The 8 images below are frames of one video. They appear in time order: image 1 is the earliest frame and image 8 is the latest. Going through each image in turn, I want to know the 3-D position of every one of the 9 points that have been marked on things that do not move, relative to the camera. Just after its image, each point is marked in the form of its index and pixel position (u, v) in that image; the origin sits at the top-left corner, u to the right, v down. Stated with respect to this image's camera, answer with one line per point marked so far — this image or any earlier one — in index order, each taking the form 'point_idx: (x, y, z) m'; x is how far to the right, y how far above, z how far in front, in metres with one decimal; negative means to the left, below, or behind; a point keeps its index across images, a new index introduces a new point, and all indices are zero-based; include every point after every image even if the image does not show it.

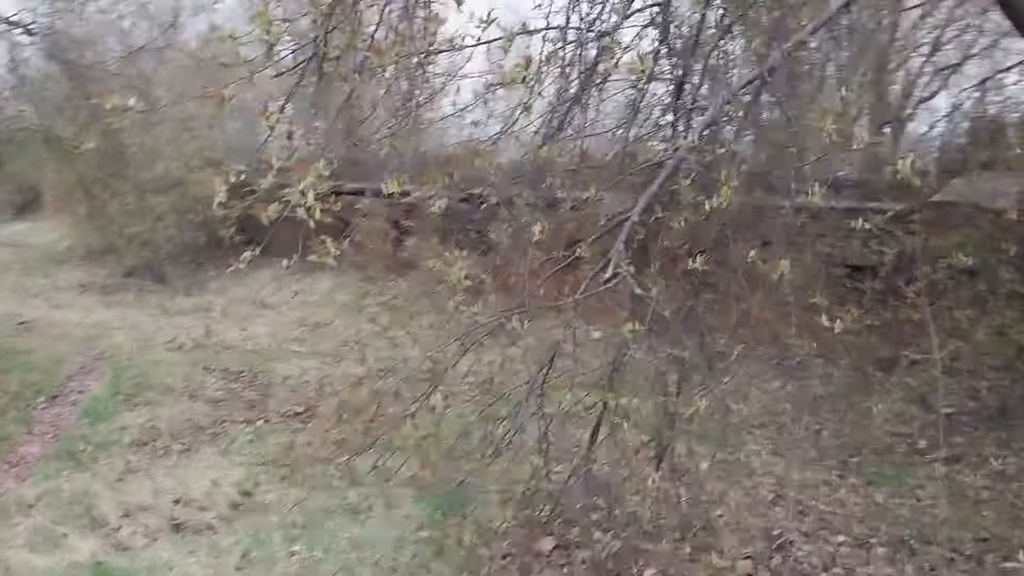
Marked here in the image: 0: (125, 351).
0: (-3.7, -0.6, +7.4) m
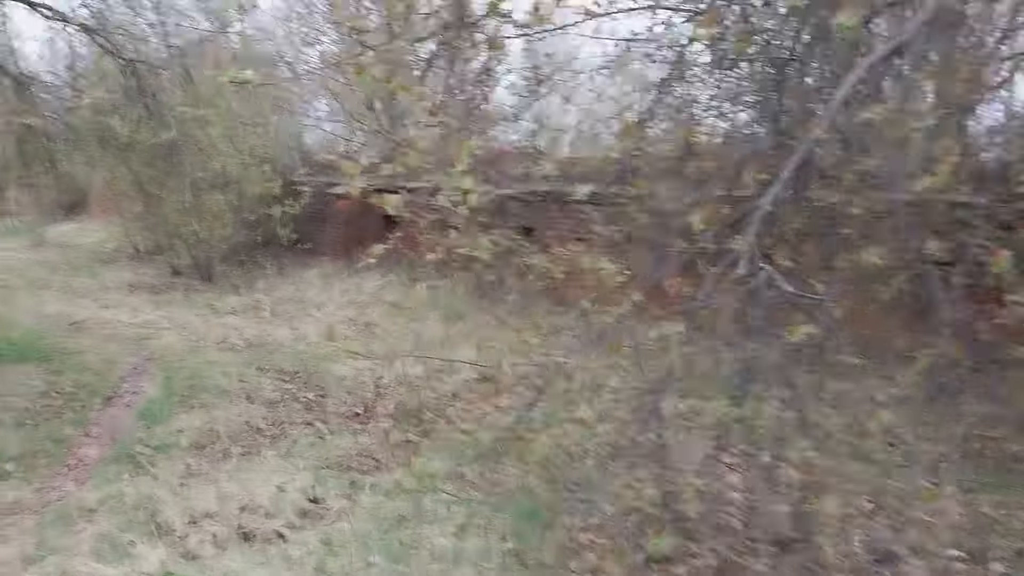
0: (-3.2, -0.6, +7.4) m
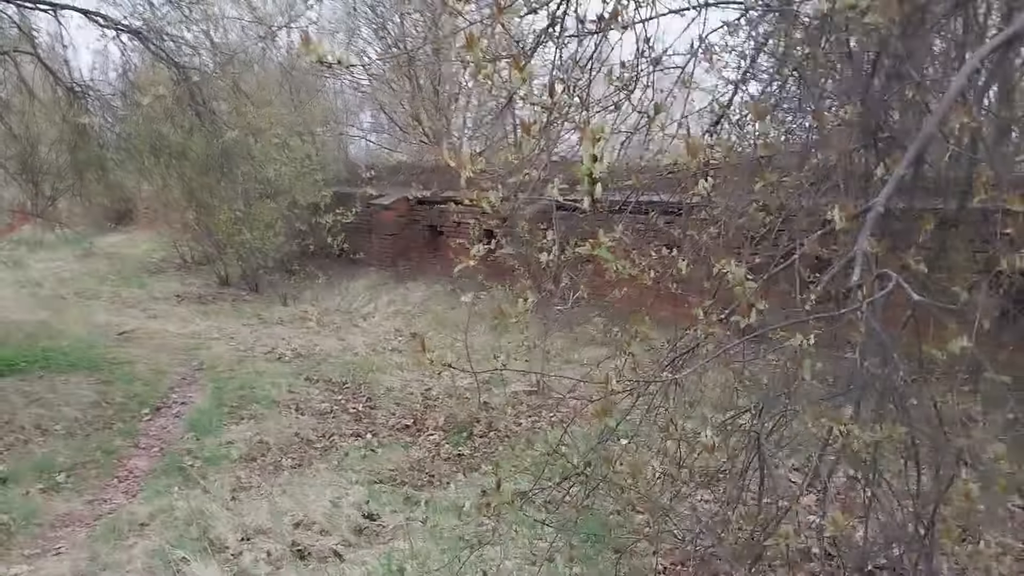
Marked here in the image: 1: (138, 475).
0: (-2.7, -0.7, +7.4) m
1: (-2.2, -1.1, +4.6) m
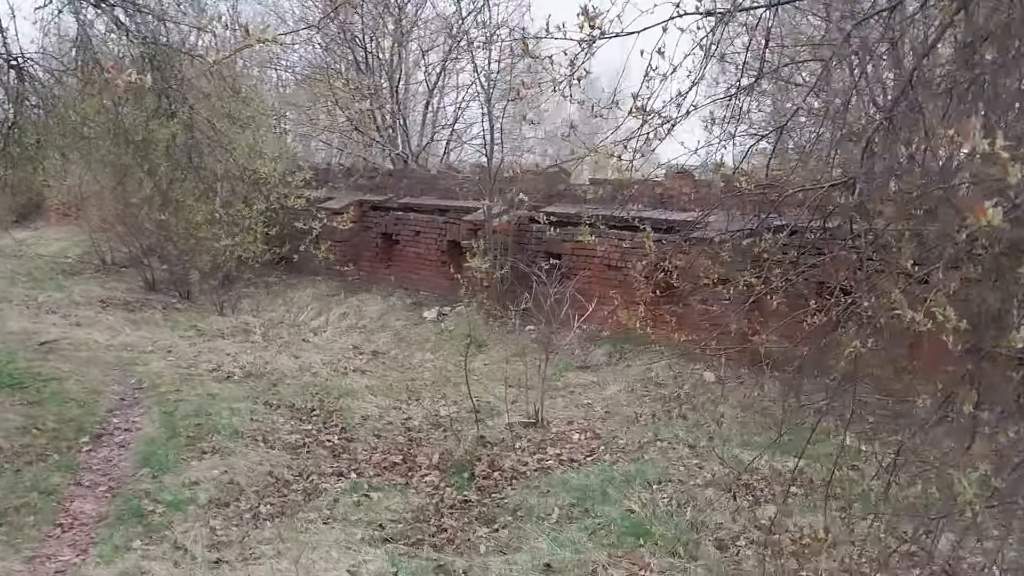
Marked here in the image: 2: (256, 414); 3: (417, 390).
0: (-2.9, -0.8, +6.6) m
1: (-2.1, -1.1, +3.8) m
2: (-1.8, -0.9, +5.5) m
3: (-0.8, -0.8, +6.4) m
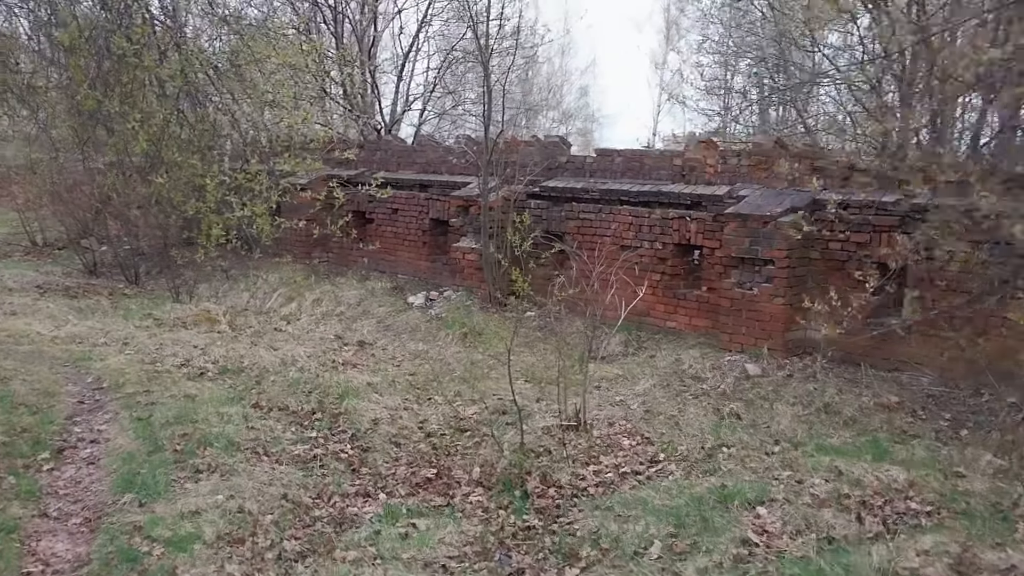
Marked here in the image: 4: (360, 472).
0: (-2.8, -0.7, +5.7) m
1: (-1.7, -1.1, +3.1) m
2: (-1.6, -0.8, +4.7) m
3: (-0.6, -0.7, +5.6) m
4: (-0.8, -1.0, +4.1) m
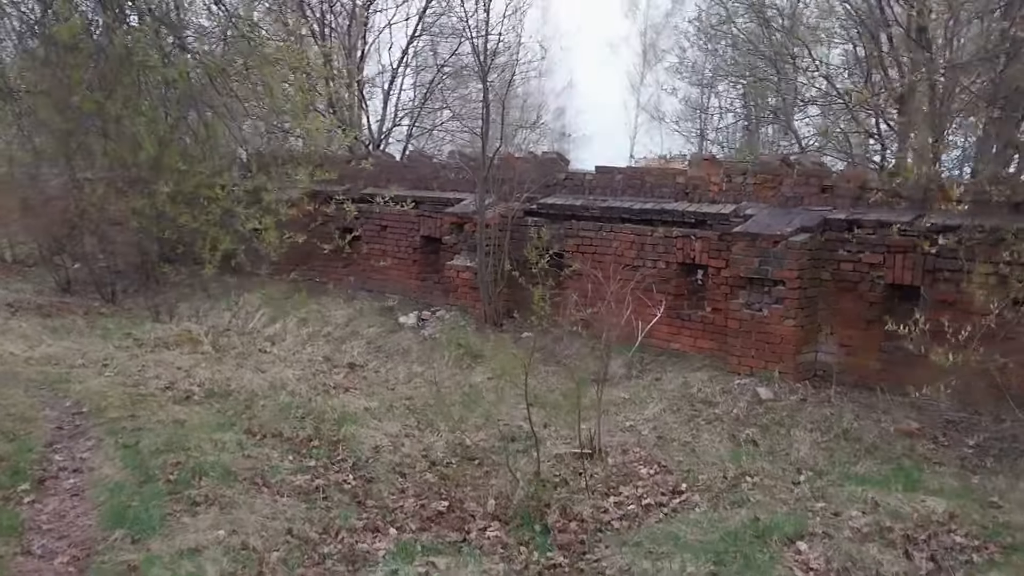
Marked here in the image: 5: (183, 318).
0: (-2.7, -0.8, +5.4) m
1: (-1.6, -1.2, +2.8) m
2: (-1.5, -0.9, +4.4) m
3: (-0.6, -0.9, +5.4) m
4: (-0.7, -1.1, +3.9) m
5: (-3.5, -0.3, +8.5) m
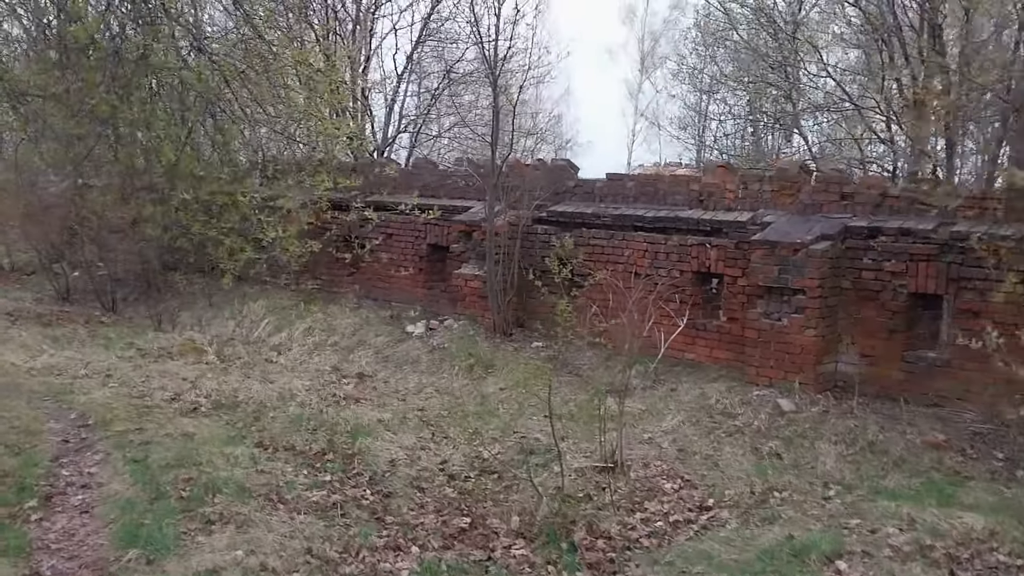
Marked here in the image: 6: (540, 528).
0: (-2.6, -0.9, +5.3) m
1: (-1.5, -1.2, +2.7) m
2: (-1.4, -1.0, +4.3) m
3: (-0.5, -0.9, +5.3) m
4: (-0.6, -1.1, +3.8) m
5: (-3.4, -0.4, +8.4) m
6: (+0.1, -1.1, +3.6) m
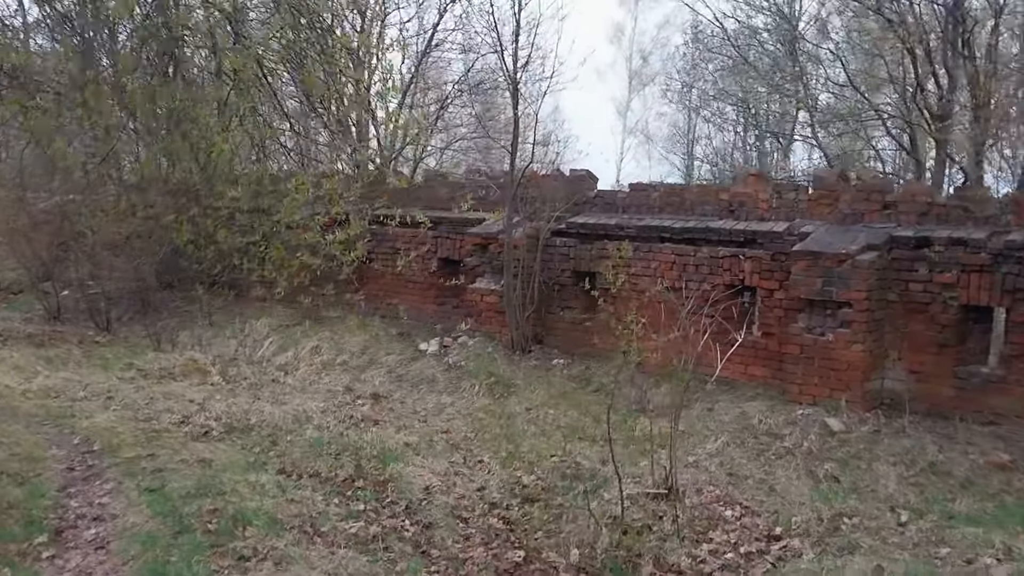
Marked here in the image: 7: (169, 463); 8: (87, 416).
0: (-2.4, -1.0, +4.9) m
1: (-1.2, -1.2, +2.3) m
2: (-1.2, -1.0, +4.0) m
3: (-0.3, -1.0, +5.0) m
4: (-0.4, -1.2, +3.5) m
5: (-3.3, -0.6, +8.1) m
6: (+0.4, -1.1, +3.3) m
7: (-1.9, -1.0, +4.5) m
8: (-3.0, -0.9, +5.6) m
